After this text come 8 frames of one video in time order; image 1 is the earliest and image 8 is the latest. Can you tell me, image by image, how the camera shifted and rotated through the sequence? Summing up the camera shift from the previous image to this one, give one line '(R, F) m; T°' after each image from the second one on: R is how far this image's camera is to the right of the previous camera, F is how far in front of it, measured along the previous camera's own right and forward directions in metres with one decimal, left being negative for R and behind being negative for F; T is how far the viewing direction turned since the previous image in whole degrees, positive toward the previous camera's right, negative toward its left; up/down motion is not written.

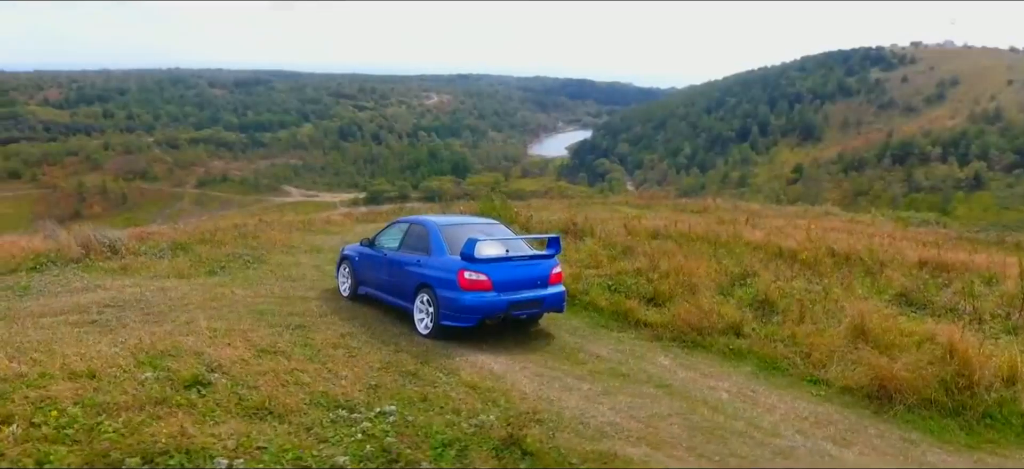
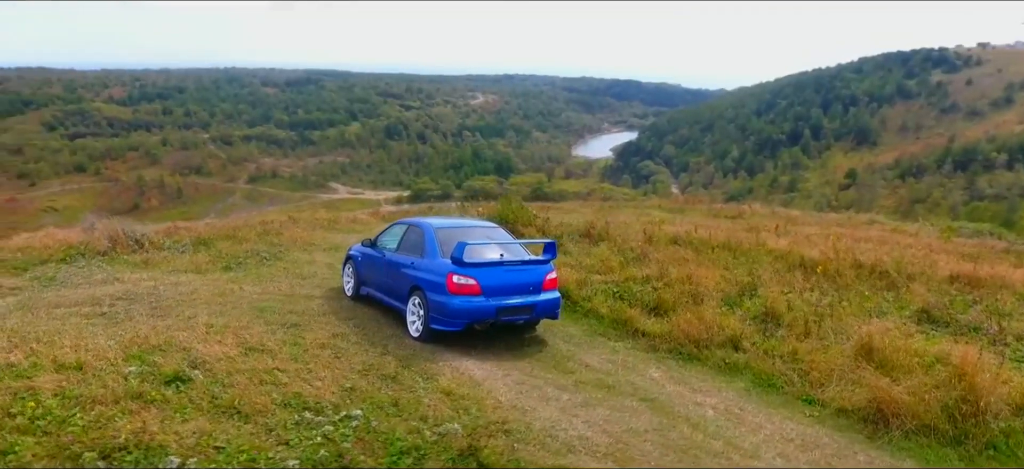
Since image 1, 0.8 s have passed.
(+0.6, +0.1) m; -4°
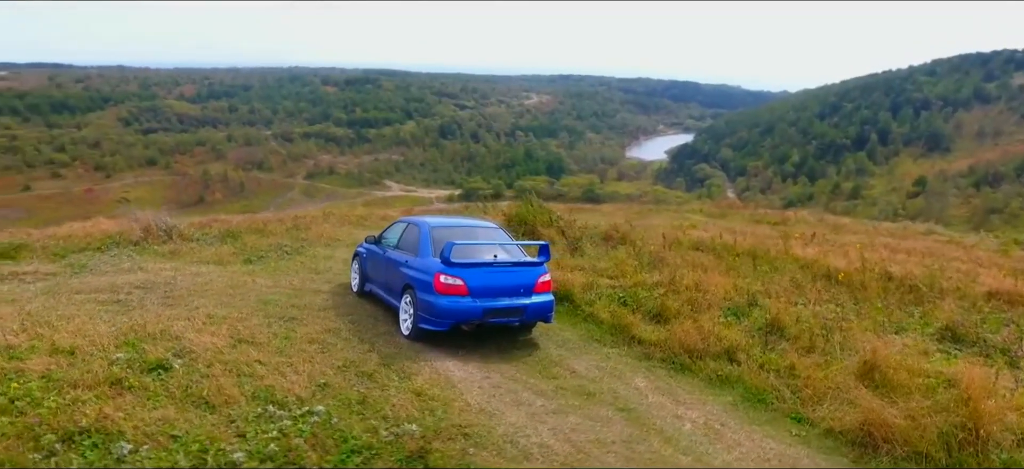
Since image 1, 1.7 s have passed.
(+0.8, +0.1) m; -5°
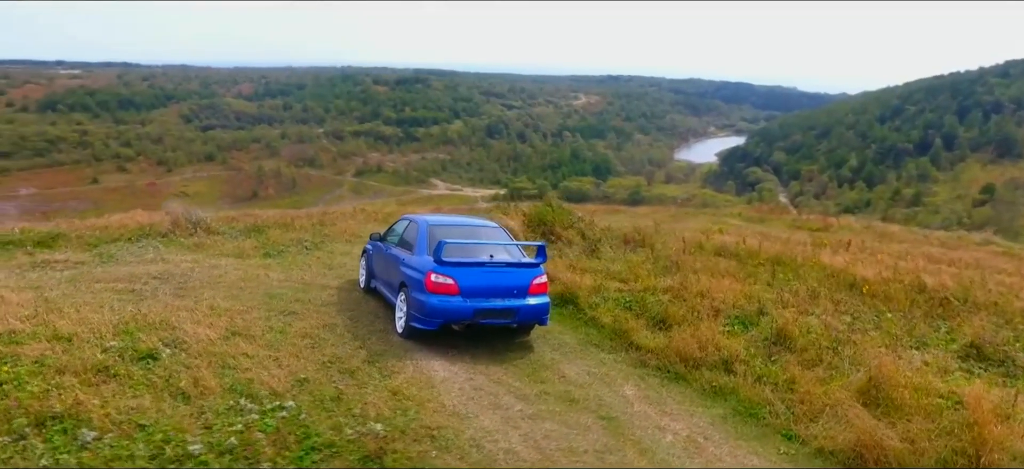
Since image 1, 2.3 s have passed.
(+0.6, +0.2) m; -4°
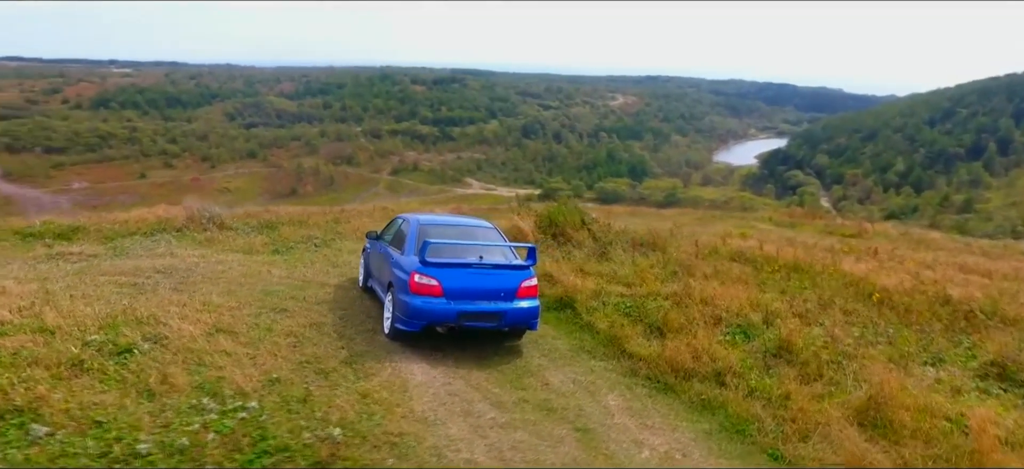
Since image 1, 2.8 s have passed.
(+0.6, +0.2) m; -3°
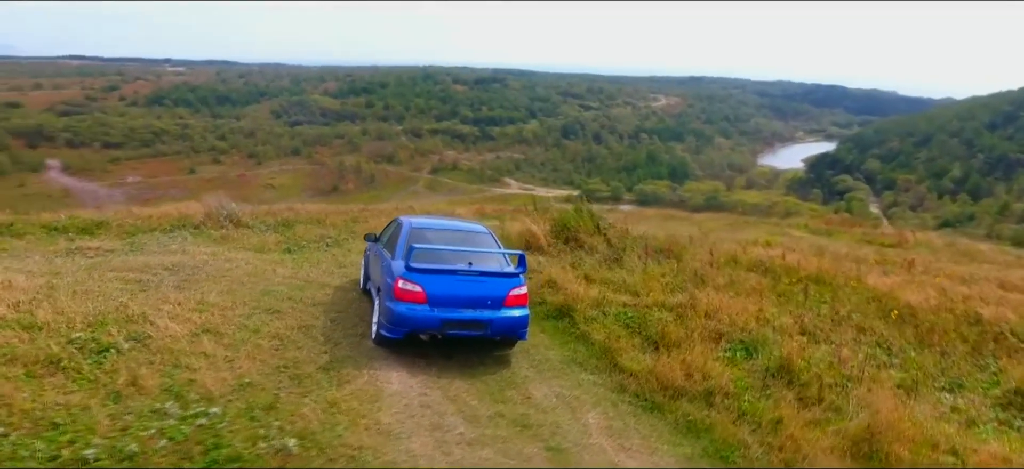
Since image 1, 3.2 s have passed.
(+0.6, +0.3) m; -4°
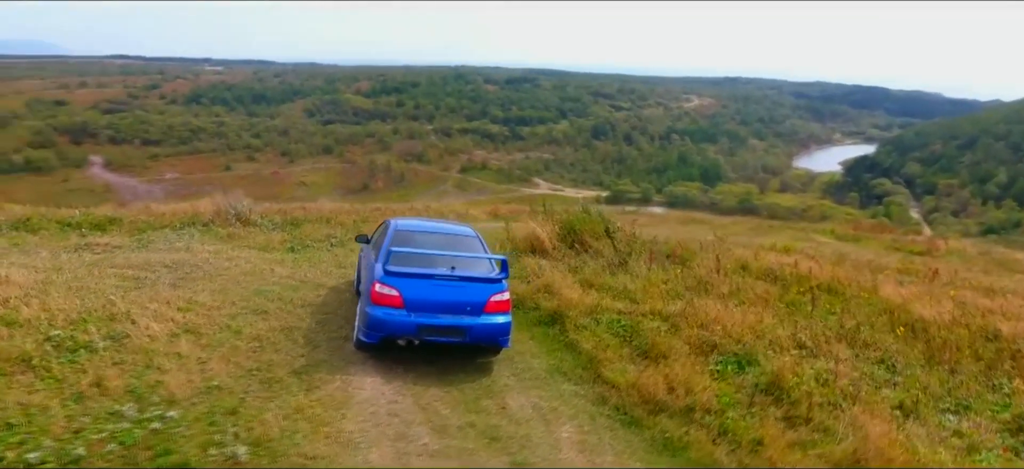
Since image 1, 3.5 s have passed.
(+0.6, +0.2) m; -3°
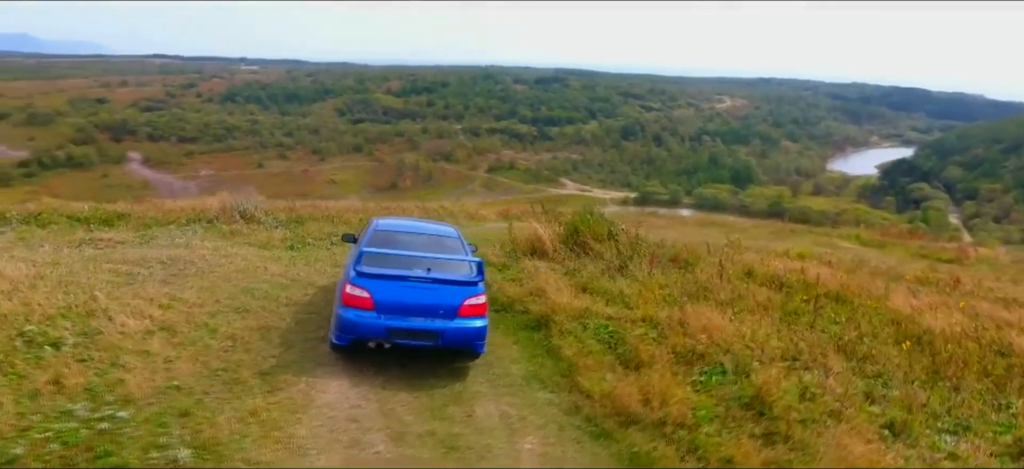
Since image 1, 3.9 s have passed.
(+0.6, +0.2) m; -3°
